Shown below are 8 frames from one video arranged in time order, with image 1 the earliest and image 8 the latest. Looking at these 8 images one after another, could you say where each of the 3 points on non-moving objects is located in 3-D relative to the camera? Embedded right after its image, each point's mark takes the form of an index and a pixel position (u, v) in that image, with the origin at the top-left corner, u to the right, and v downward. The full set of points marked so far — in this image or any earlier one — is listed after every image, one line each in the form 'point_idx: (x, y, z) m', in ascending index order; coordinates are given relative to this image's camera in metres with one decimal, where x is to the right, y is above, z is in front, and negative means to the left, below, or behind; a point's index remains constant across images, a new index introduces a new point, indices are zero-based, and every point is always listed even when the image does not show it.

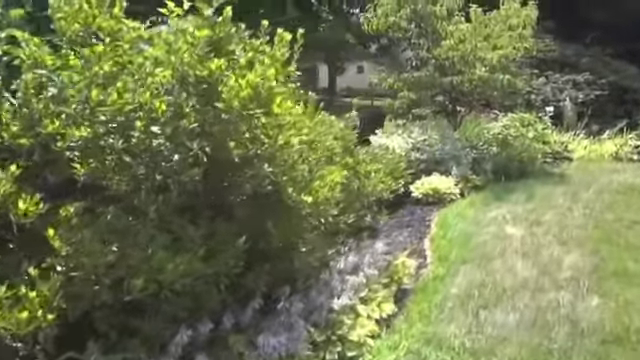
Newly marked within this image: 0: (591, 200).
0: (+3.5, -0.2, +7.4) m
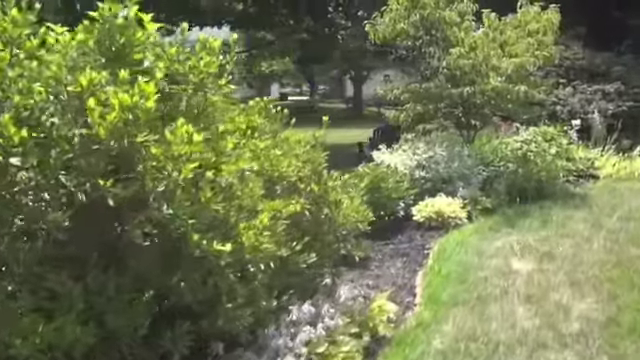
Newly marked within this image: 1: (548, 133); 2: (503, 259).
0: (+3.3, -0.5, +6.5) m
1: (+3.7, +0.8, +9.5) m
2: (+1.8, -0.8, +5.7) m
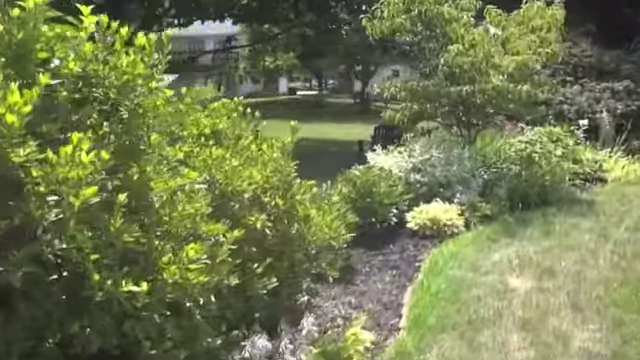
0: (+3.1, -0.6, +6.0) m
1: (+3.6, +0.8, +8.9) m
2: (+1.6, -0.9, +5.3) m
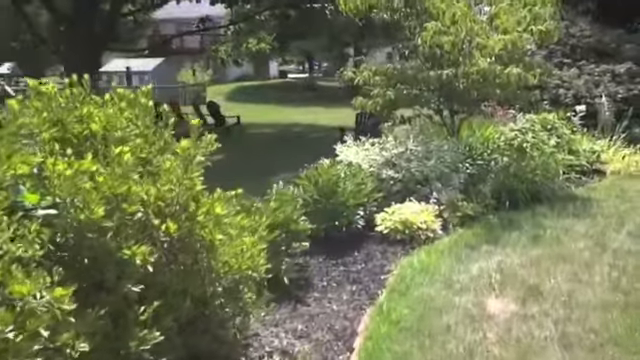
0: (+2.7, -0.6, +5.2) m
1: (+3.1, +0.8, +8.0) m
2: (+1.2, -0.9, +4.4) m
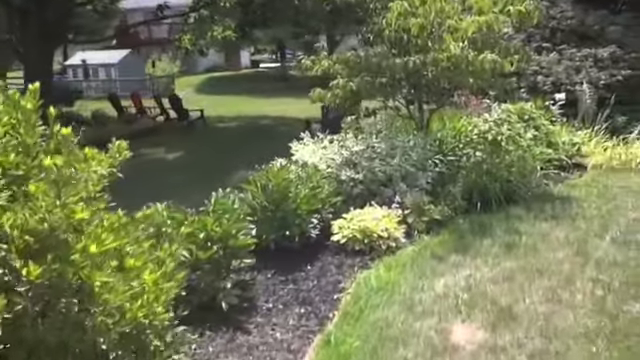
0: (+2.3, -0.6, +4.6) m
1: (+2.5, +0.9, +7.5) m
2: (+0.8, -0.9, +3.8) m
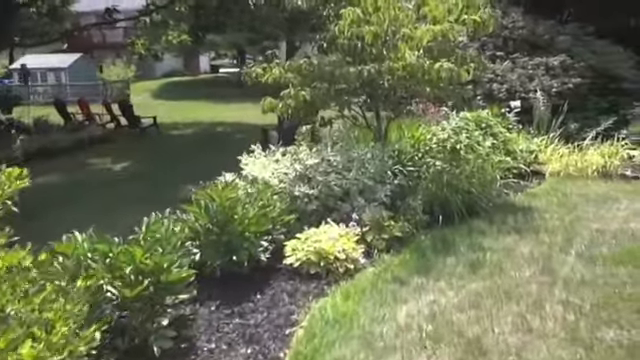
0: (+1.9, -0.7, +4.3) m
1: (+2.0, +0.8, +7.2) m
2: (+0.5, -1.1, +3.4) m
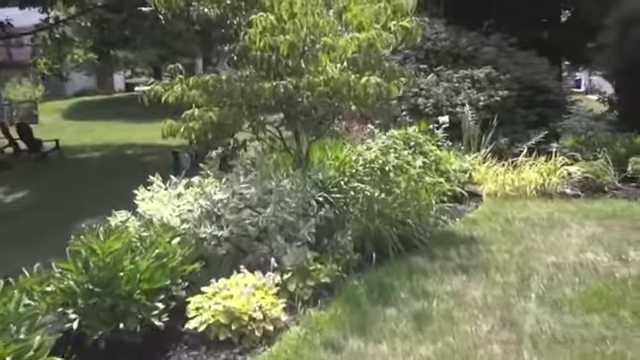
0: (+1.4, -0.9, +3.6) m
1: (+1.0, +0.5, +6.5) m
2: (+0.1, -1.3, +2.5) m
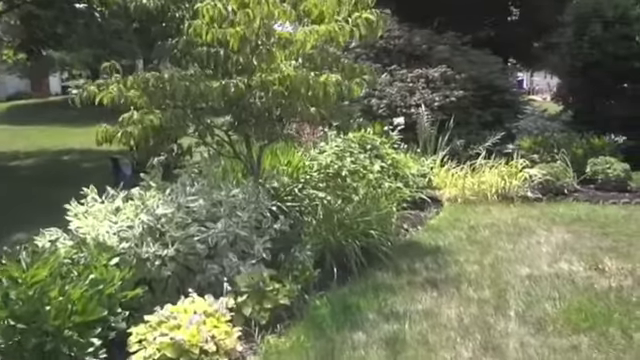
0: (+1.2, -1.0, +3.3) m
1: (+0.5, +0.4, +6.1) m
2: (0.0, -1.3, +2.1) m
